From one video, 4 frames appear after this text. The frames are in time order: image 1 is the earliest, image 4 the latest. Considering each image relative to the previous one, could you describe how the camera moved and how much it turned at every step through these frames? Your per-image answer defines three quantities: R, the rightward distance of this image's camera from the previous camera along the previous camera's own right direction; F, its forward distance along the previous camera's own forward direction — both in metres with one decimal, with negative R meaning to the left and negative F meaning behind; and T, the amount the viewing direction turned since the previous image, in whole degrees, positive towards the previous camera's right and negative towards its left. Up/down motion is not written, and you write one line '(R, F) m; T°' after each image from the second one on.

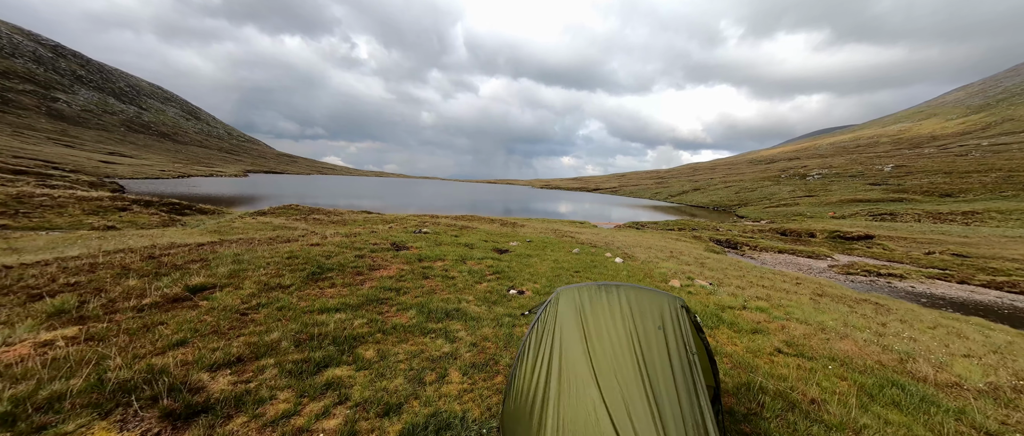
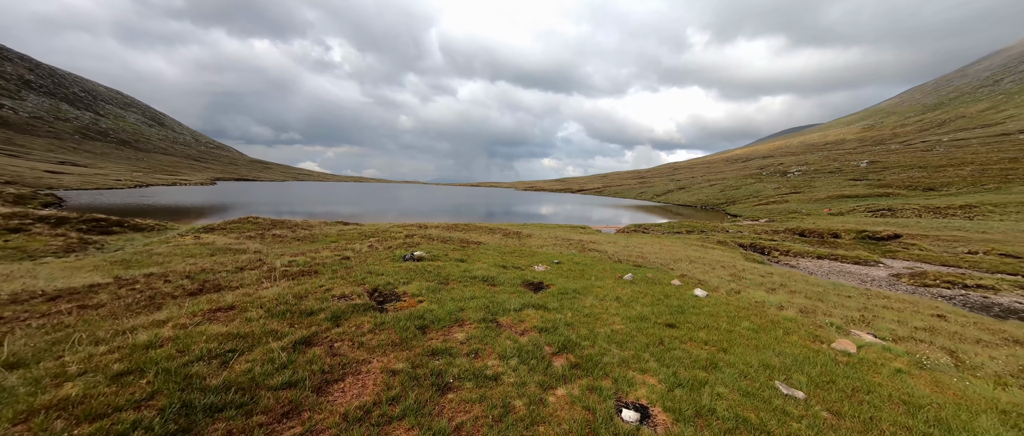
(-2.6, +8.4) m; +3°
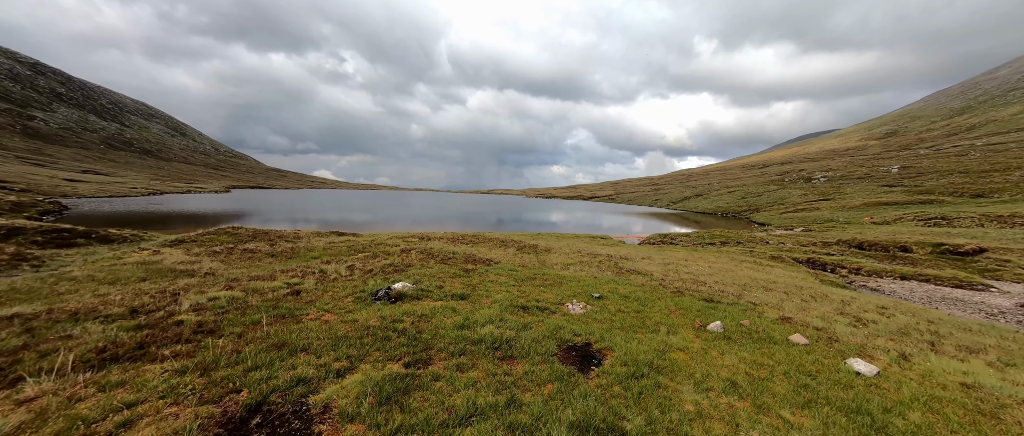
(-0.6, +7.3) m; -2°
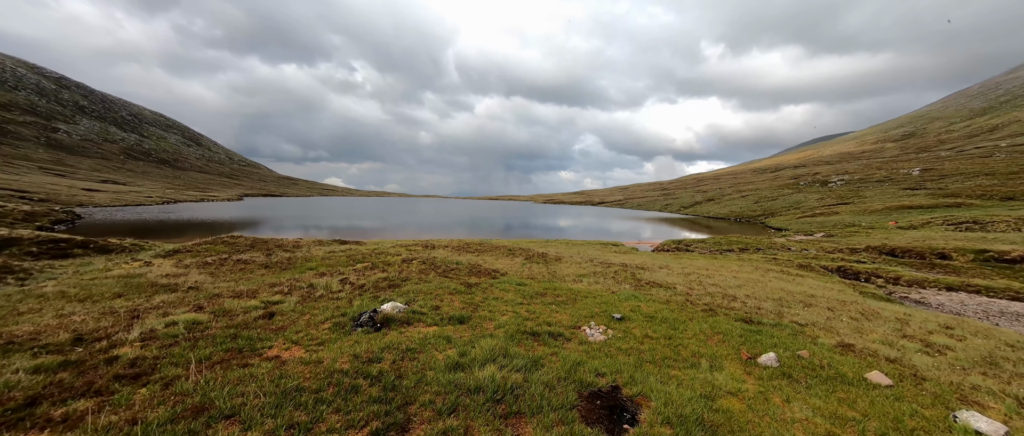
(+0.1, +2.3) m; -1°
